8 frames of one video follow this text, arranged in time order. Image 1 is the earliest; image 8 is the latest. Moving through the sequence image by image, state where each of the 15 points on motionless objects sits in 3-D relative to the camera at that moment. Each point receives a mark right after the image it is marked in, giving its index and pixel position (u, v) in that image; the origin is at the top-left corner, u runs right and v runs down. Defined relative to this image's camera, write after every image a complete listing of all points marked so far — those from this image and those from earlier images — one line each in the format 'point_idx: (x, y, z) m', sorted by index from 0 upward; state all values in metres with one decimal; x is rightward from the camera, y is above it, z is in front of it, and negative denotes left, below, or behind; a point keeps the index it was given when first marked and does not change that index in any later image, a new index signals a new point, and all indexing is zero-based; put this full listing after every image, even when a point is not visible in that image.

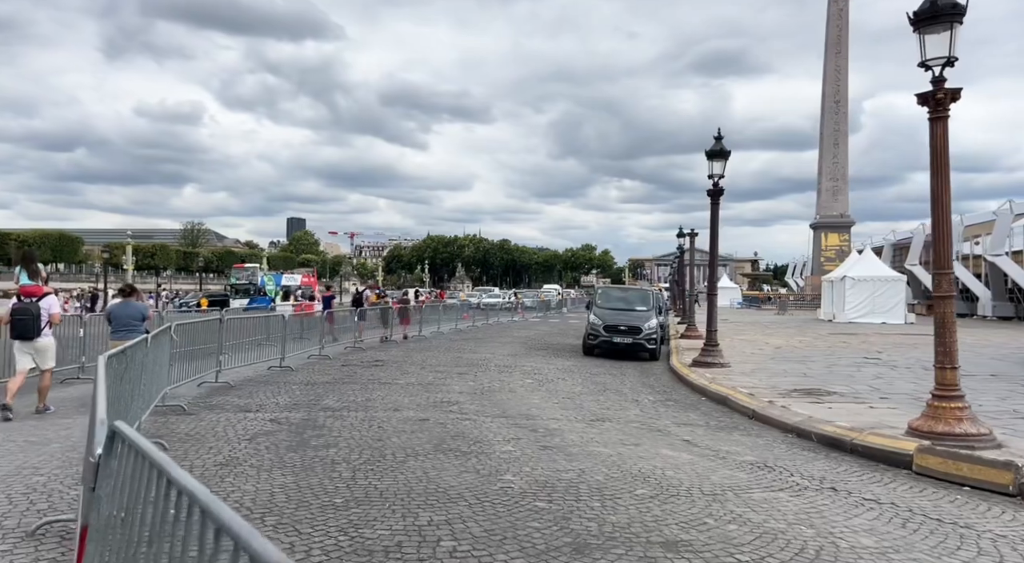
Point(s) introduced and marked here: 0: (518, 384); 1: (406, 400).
0: (+0.1, -1.8, +13.8) m
1: (-1.5, -1.7, +11.4) m
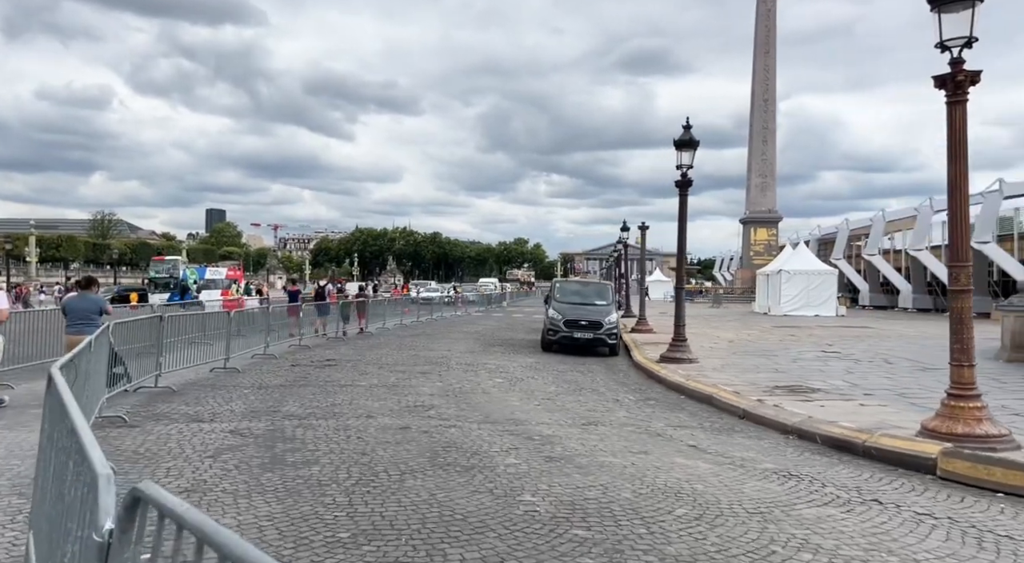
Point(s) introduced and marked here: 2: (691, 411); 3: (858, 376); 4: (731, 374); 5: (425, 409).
0: (-0.3, -1.7, +12.9) m
1: (-1.8, -1.6, +10.5) m
2: (+2.6, -1.8, +11.1) m
3: (+6.2, -1.7, +14.3) m
4: (+4.0, -1.7, +14.5) m
5: (-1.1, -1.6, +10.1) m
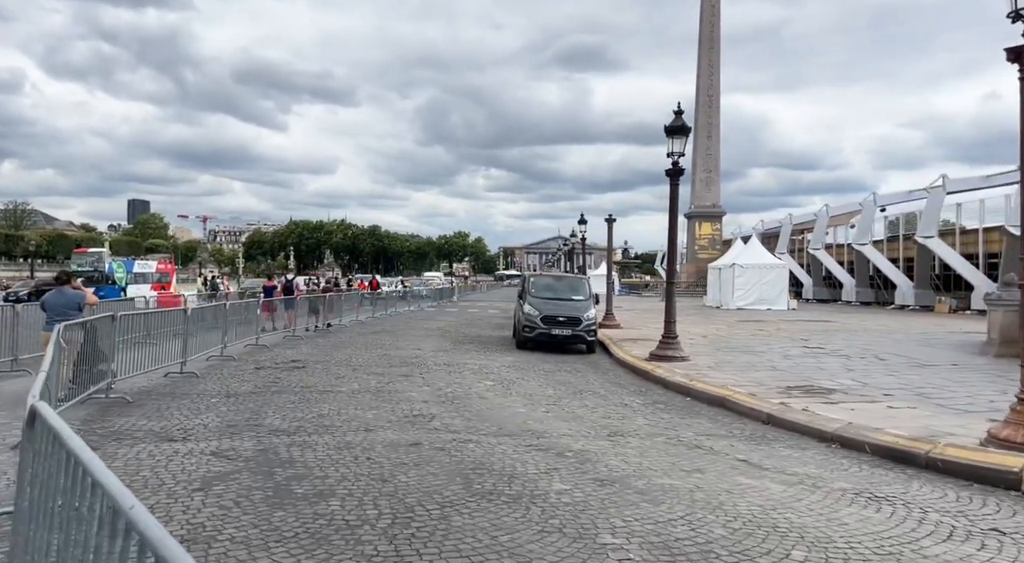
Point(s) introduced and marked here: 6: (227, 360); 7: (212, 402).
0: (-0.4, -1.6, +11.9) m
1: (-1.7, -1.5, +9.3) m
2: (+2.6, -1.8, +10.2) m
3: (+6.0, -1.6, +13.7) m
4: (+3.8, -1.6, +13.7) m
5: (-1.0, -1.6, +9.0) m
6: (-5.3, -1.5, +14.9) m
7: (-3.7, -1.5, +9.9) m
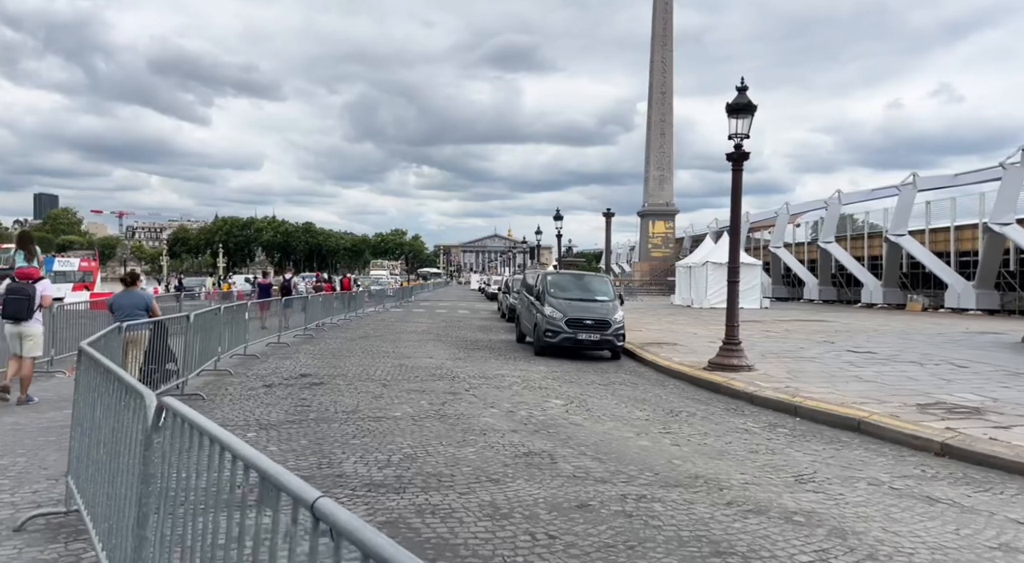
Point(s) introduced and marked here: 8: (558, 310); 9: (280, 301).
0: (+0.6, -1.6, +9.8) m
1: (-0.4, -1.5, +7.1) m
2: (+3.8, -1.8, +8.4) m
3: (+6.8, -1.6, +12.1) m
4: (+4.7, -1.6, +12.0) m
5: (+0.3, -1.5, +6.9) m
6: (-4.5, -1.5, +12.4) m
7: (-2.5, -1.5, +7.6) m
8: (+1.0, -0.6, +17.0) m
9: (-5.2, -0.5, +17.6) m
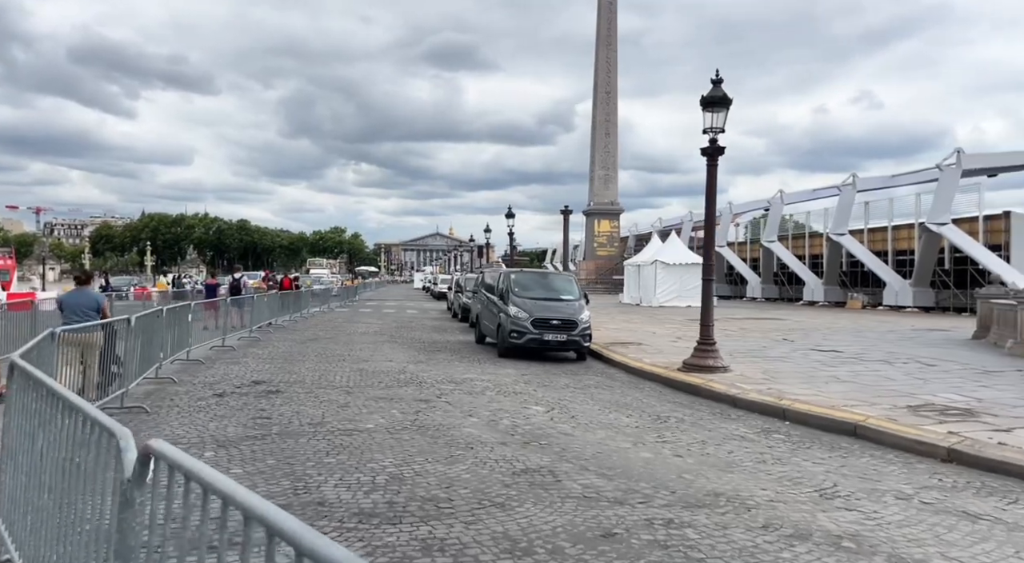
0: (+0.4, -1.6, +9.1) m
1: (-0.4, -1.5, +6.3) m
2: (+3.7, -1.7, +8.0) m
3: (+6.4, -1.6, +12.0) m
4: (+4.3, -1.6, +11.6) m
5: (+0.3, -1.5, +6.2) m
6: (-4.9, -1.5, +11.3) m
7: (-2.5, -1.5, +6.7) m
8: (+0.2, -0.6, +16.3) m
9: (-6.0, -0.5, +16.5) m
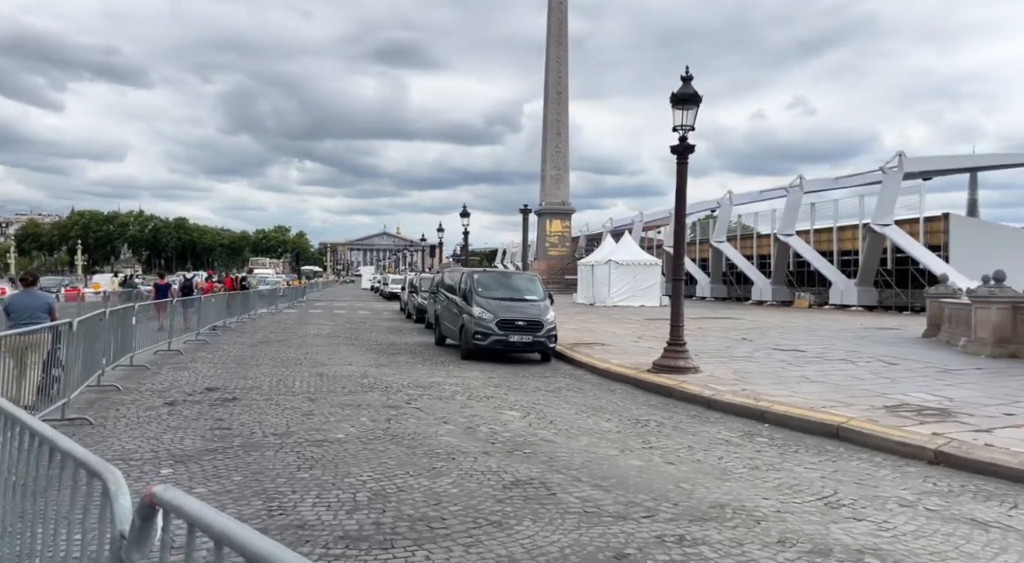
0: (+0.1, -1.6, +8.7) m
1: (-0.5, -1.5, +5.9) m
2: (+3.5, -1.7, +7.8) m
3: (+6.0, -1.6, +12.0) m
4: (+3.8, -1.6, +11.5) m
5: (+0.3, -1.5, +5.8) m
6: (-5.2, -1.5, +10.6) m
7: (-2.6, -1.5, +6.1) m
8: (-0.5, -0.6, +15.9) m
9: (-6.7, -0.5, +15.6) m
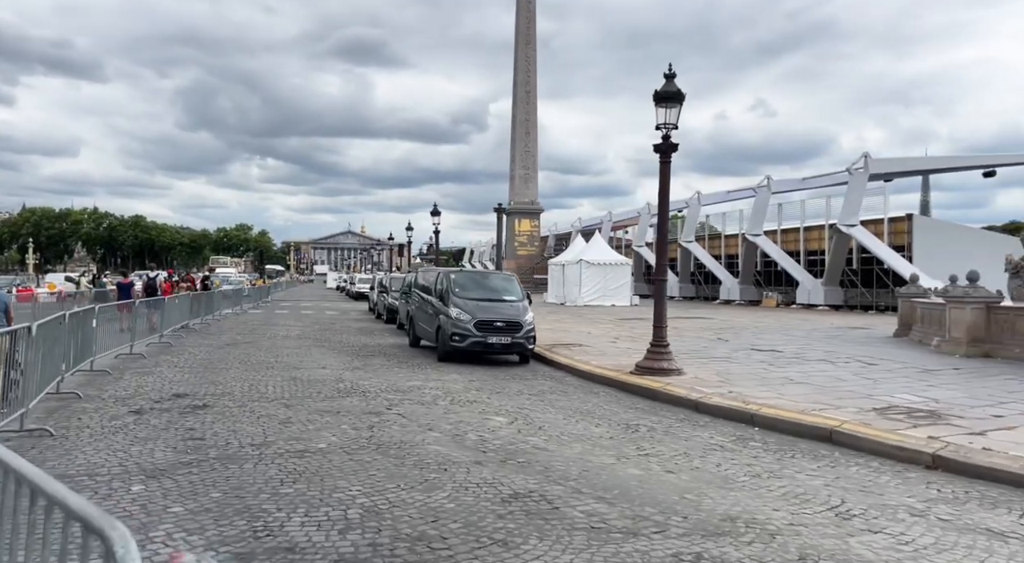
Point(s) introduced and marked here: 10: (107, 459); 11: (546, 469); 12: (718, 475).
0: (0.0, -1.6, +8.4) m
1: (-0.5, -1.5, +5.6) m
2: (+3.4, -1.8, +7.6) m
3: (+5.7, -1.6, +11.9) m
4: (+3.6, -1.6, +11.4) m
5: (+0.3, -1.6, +5.5) m
6: (-5.4, -1.5, +10.0) m
7: (-2.6, -1.5, +5.7) m
8: (-0.9, -0.6, +15.6) m
9: (-7.1, -0.5, +15.0) m
10: (-3.5, -1.5, +7.0) m
11: (+0.3, -1.6, +6.7) m
12: (+1.7, -1.6, +6.8) m
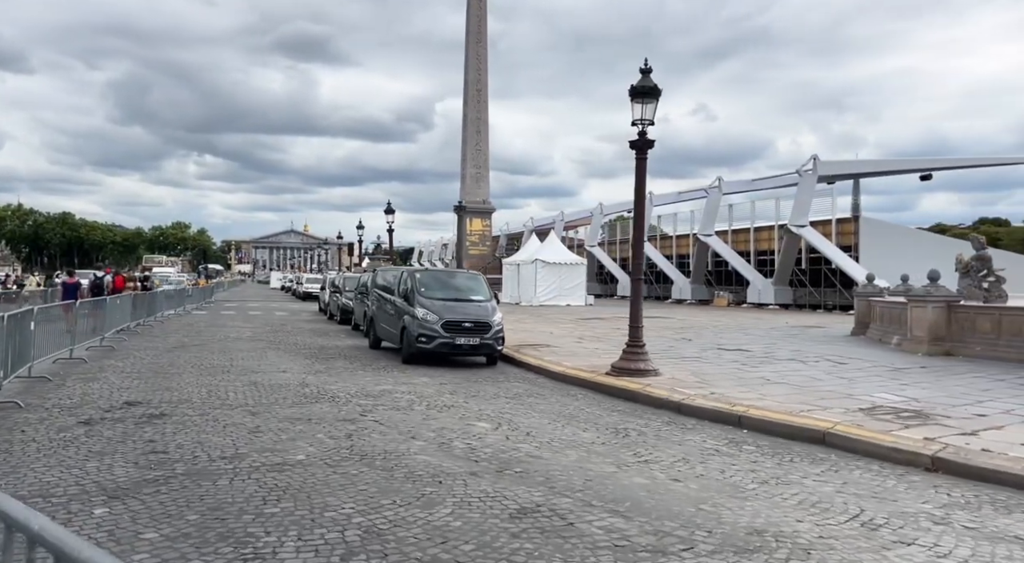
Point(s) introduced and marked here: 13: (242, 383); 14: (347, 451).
0: (-0.1, -1.6, +8.0) m
1: (-0.4, -1.5, +5.1) m
2: (+3.3, -1.7, +7.4) m
3: (+5.3, -1.6, +11.8) m
4: (+3.3, -1.6, +11.1) m
5: (+0.3, -1.5, +5.1) m
6: (-5.7, -1.5, +9.2) m
7: (-2.6, -1.5, +5.1) m
8: (-1.5, -0.6, +15.1) m
9: (-7.6, -0.5, +14.1) m
10: (-3.5, -1.5, +6.3) m
11: (+0.3, -1.6, +6.3) m
12: (+1.7, -1.6, +6.5) m
13: (-4.0, -1.5, +11.9) m
14: (-1.5, -1.5, +7.2) m
